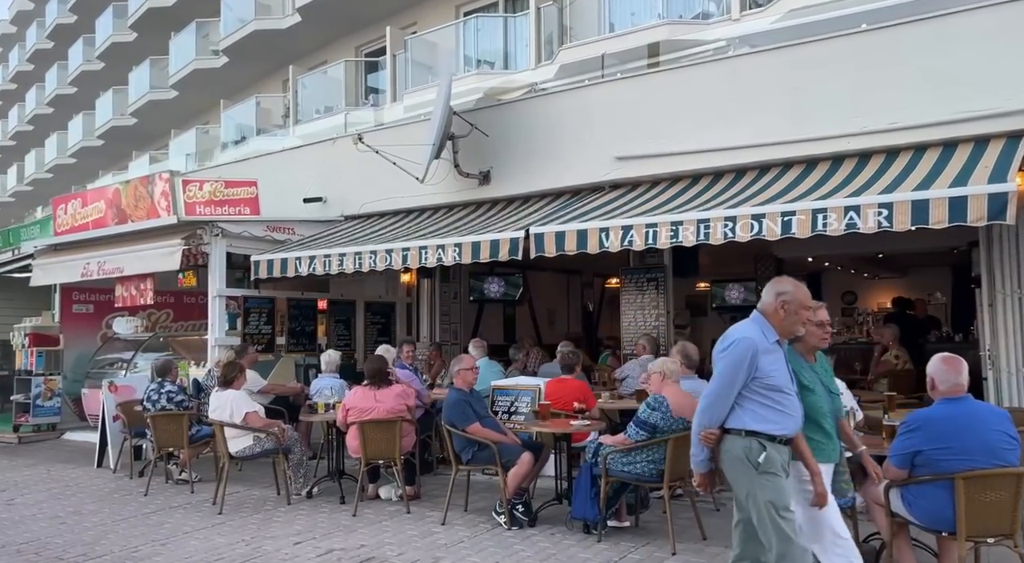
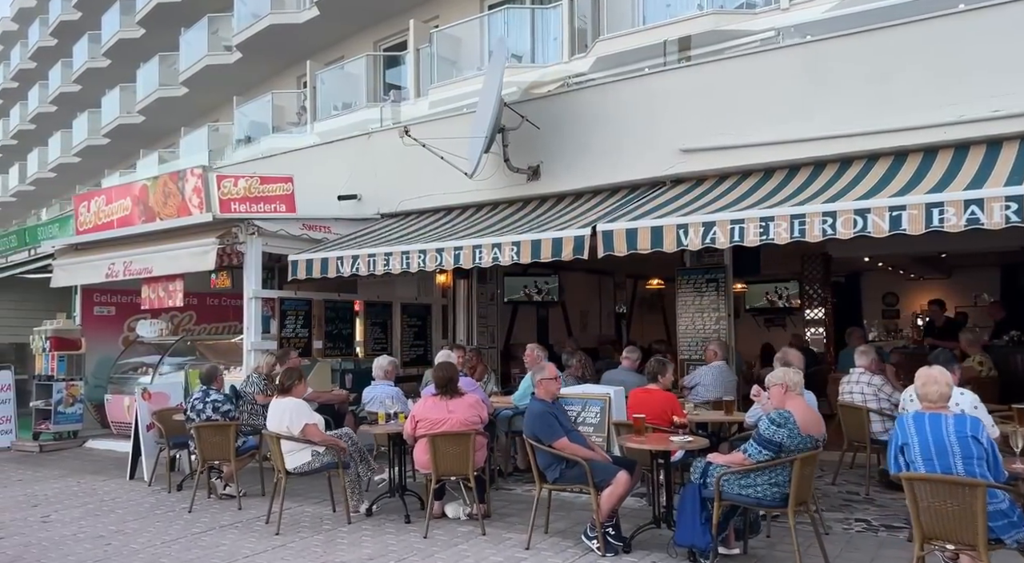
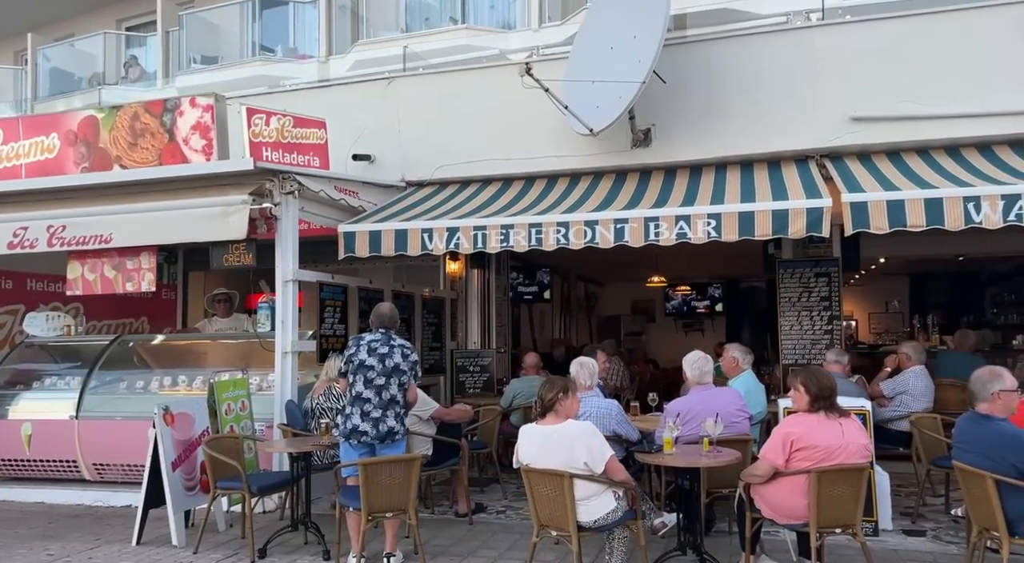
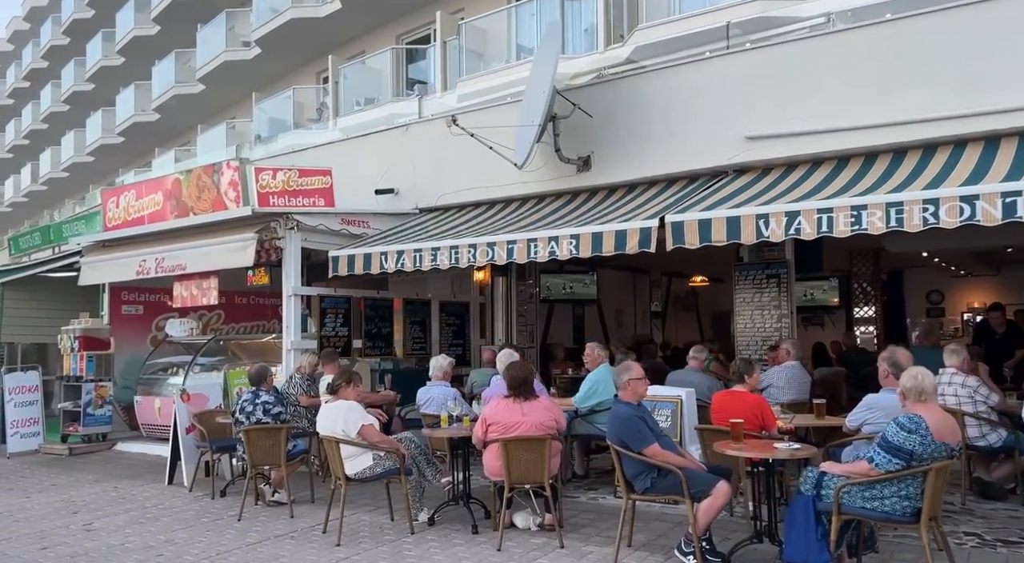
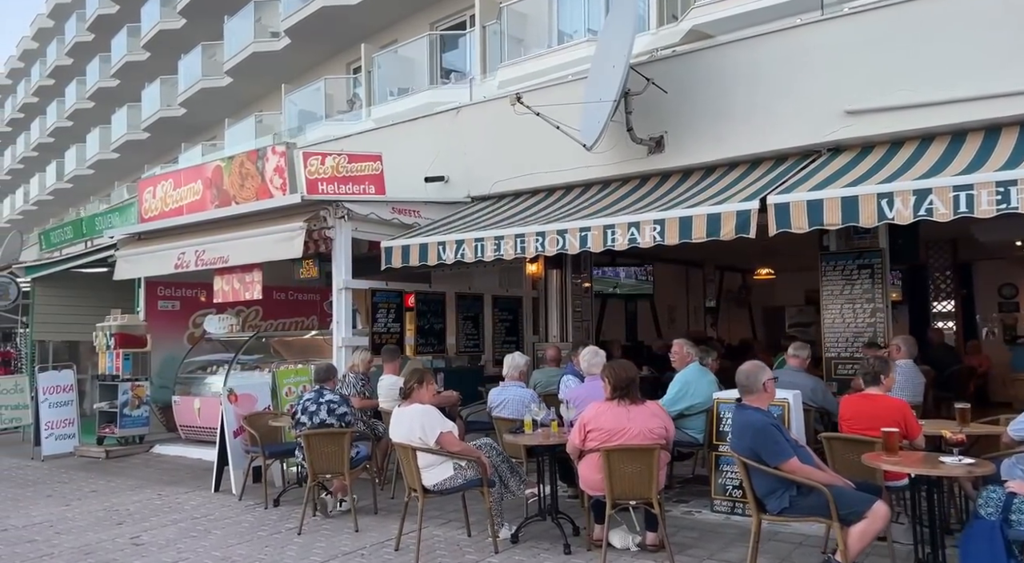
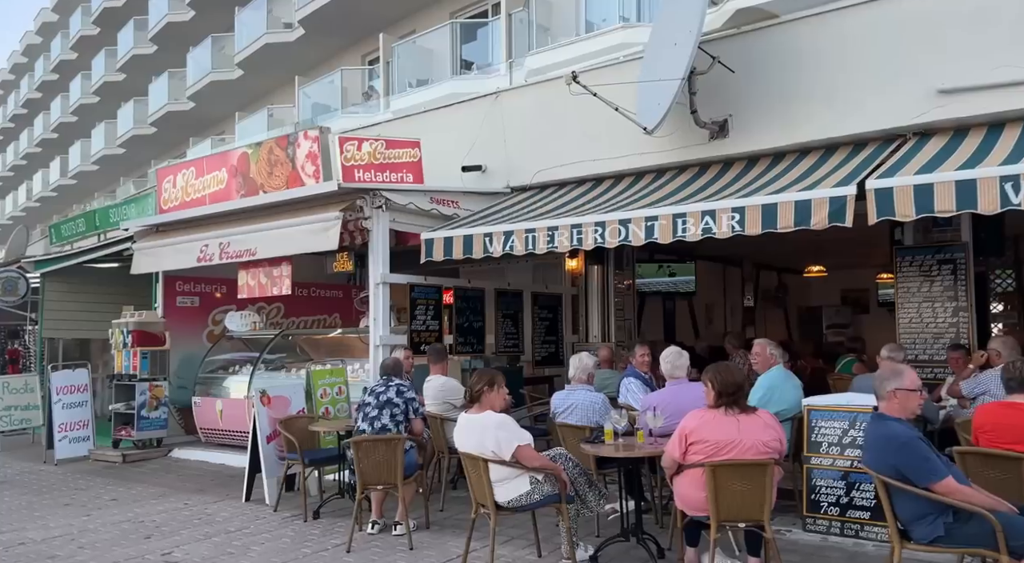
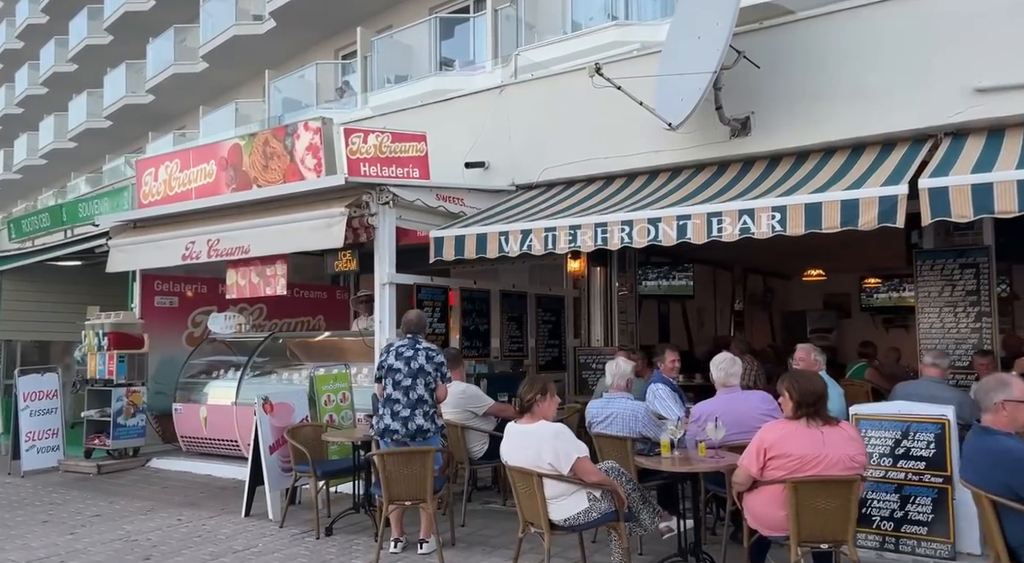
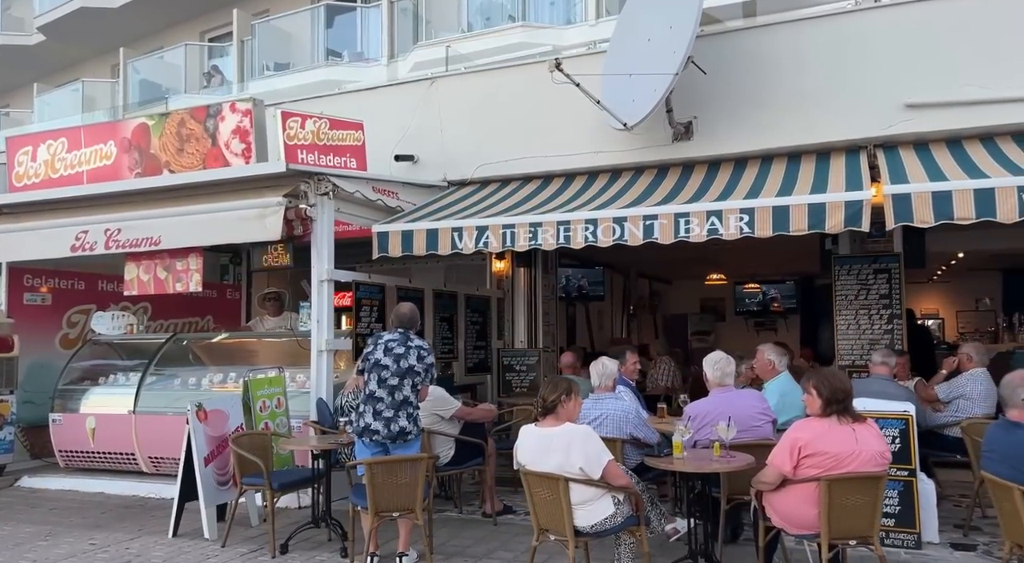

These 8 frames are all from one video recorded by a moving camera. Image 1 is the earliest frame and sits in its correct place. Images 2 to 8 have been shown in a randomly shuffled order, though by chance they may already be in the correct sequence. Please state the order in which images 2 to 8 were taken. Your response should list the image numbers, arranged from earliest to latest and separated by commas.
2, 4, 5, 6, 7, 8, 3
